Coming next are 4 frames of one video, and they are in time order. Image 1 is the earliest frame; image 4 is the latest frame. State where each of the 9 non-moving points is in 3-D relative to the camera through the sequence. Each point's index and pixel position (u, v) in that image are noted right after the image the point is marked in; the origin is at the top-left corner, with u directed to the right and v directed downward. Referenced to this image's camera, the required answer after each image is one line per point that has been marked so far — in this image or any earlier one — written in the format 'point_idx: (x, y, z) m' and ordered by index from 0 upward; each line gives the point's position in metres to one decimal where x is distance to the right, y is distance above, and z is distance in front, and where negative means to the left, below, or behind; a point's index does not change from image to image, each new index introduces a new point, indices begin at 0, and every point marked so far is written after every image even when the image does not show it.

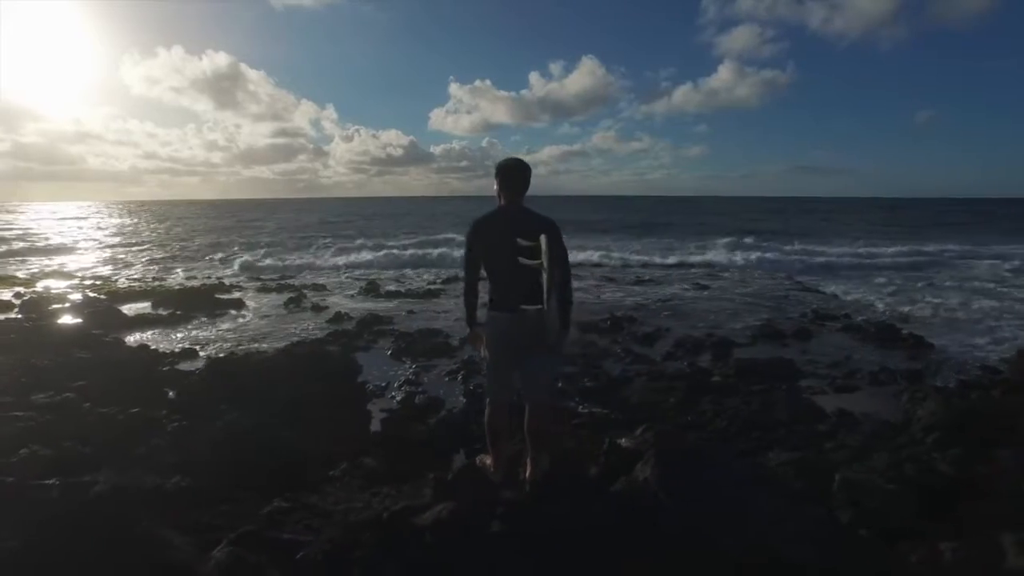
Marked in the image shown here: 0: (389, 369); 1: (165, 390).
0: (-2.1, -1.3, +11.5) m
1: (-4.5, -1.2, +9.0) m
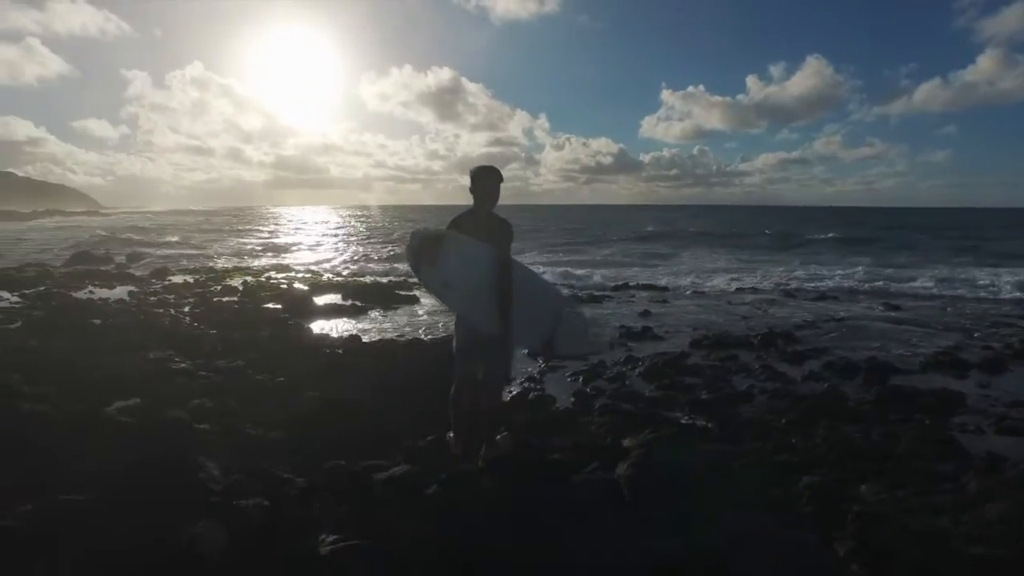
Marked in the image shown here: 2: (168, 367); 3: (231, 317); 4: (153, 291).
0: (+0.1, -1.4, +12.2) m
1: (-3.0, -1.1, +10.6) m
2: (-4.9, -1.1, +9.9) m
3: (-6.0, -0.6, +14.7) m
4: (-9.8, -0.1, +18.9) m
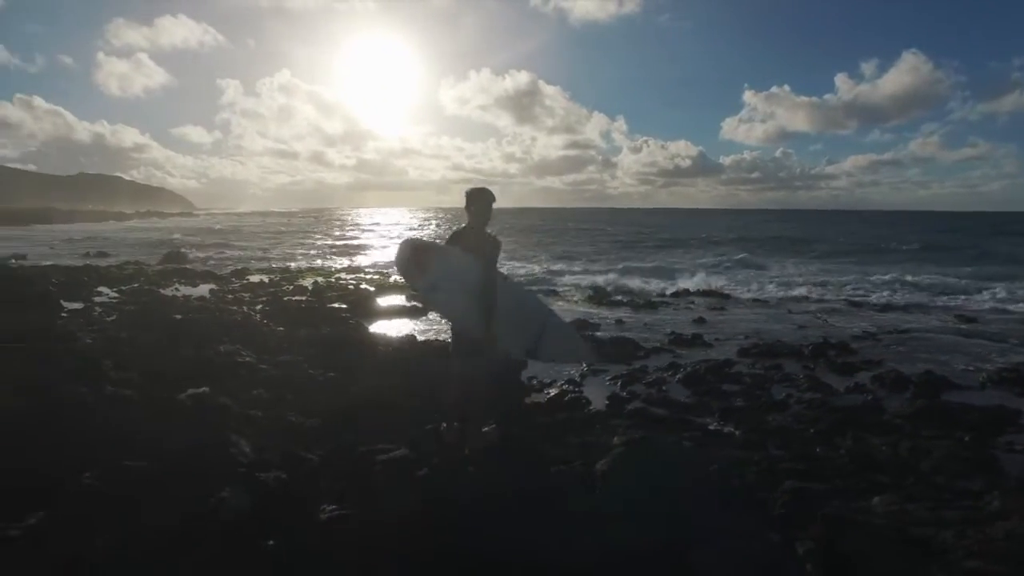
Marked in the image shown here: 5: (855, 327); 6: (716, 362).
0: (+0.8, -1.5, +12.7) m
1: (-2.4, -1.2, +11.4) m
2: (-4.4, -1.1, +10.9) m
3: (-4.9, -0.6, +15.8) m
4: (-8.2, 0.0, +20.4) m
5: (+9.8, -1.1, +19.8) m
6: (+4.1, -1.5, +13.9) m
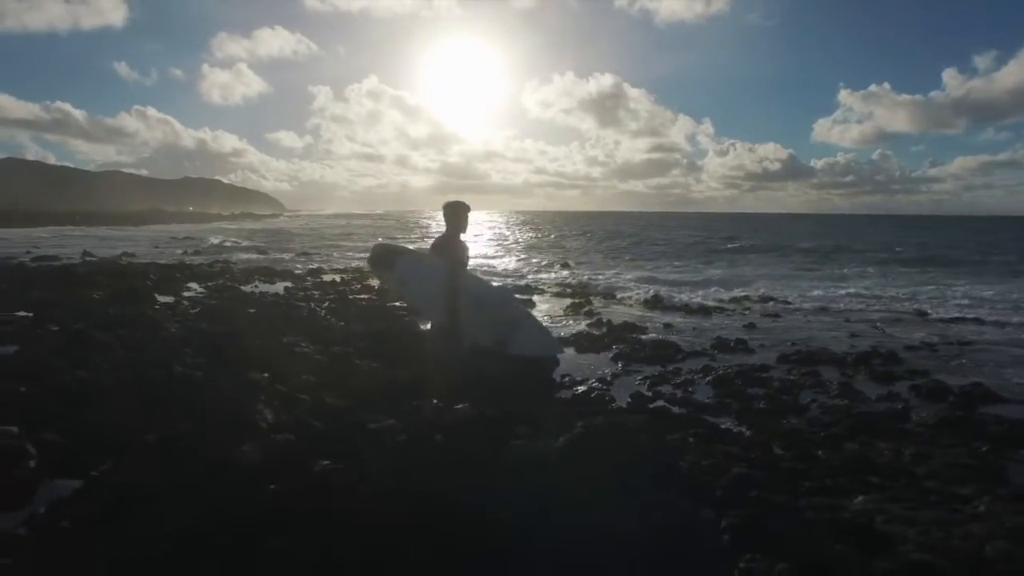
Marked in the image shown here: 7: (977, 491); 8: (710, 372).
0: (+1.5, -1.5, +13.3) m
1: (-1.8, -1.1, +12.4) m
2: (-3.8, -1.1, +12.2) m
3: (-3.8, -0.6, +17.1) m
4: (-6.6, 0.0, +22.0) m
5: (+11.3, -1.4, +19.4) m
6: (+4.9, -1.6, +14.2) m
7: (+5.2, -2.3, +7.7) m
8: (+3.8, -1.6, +13.6) m
